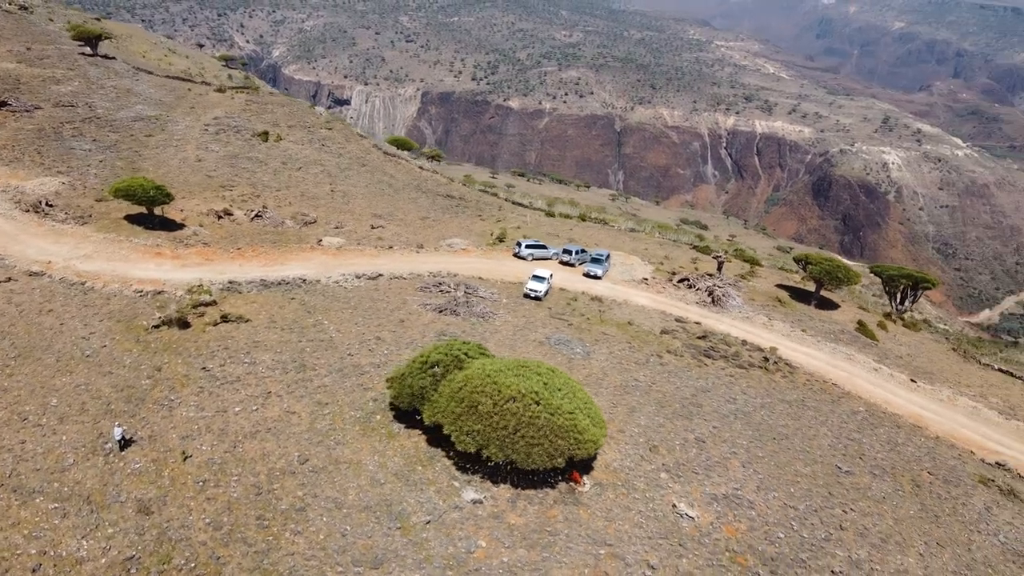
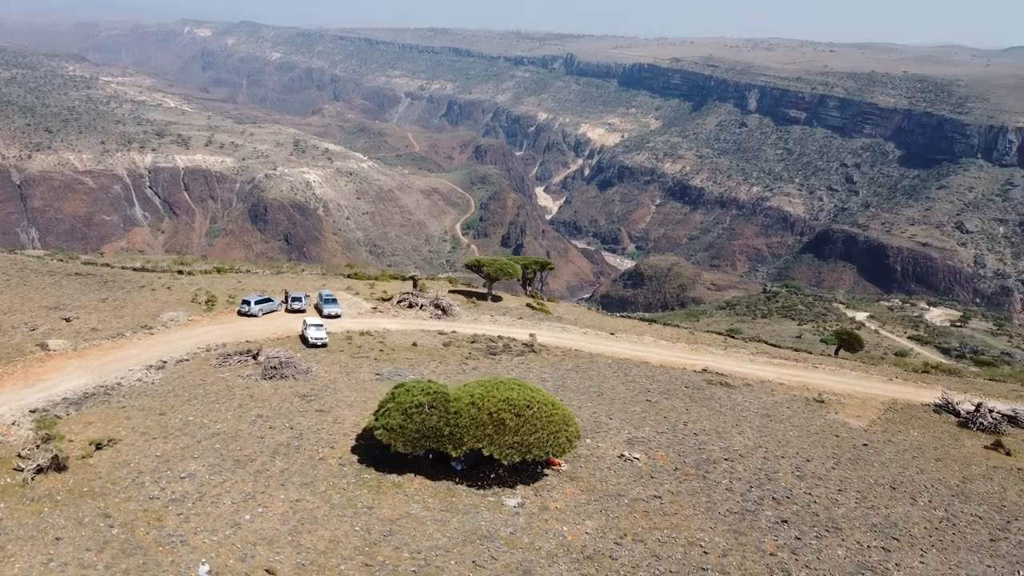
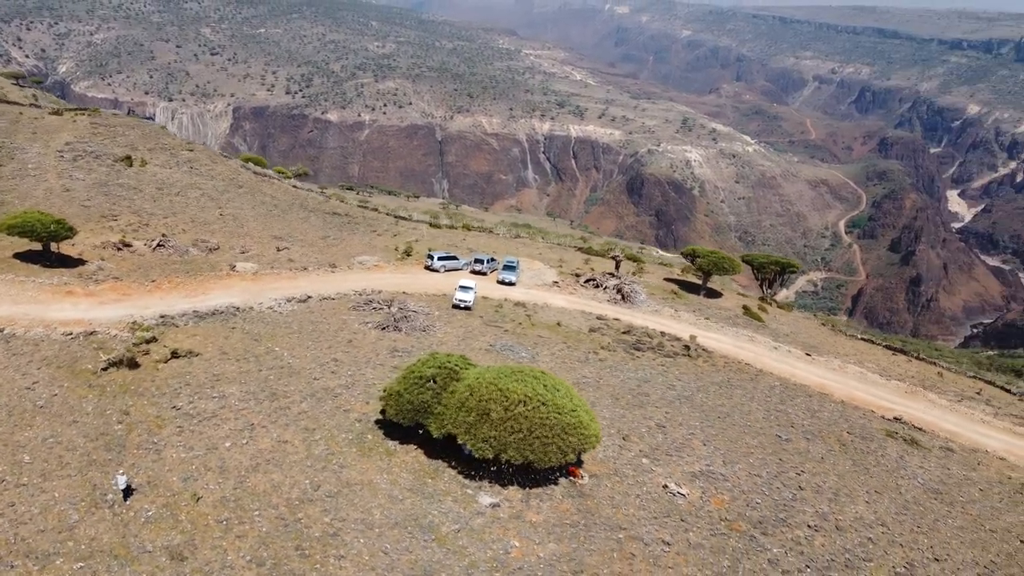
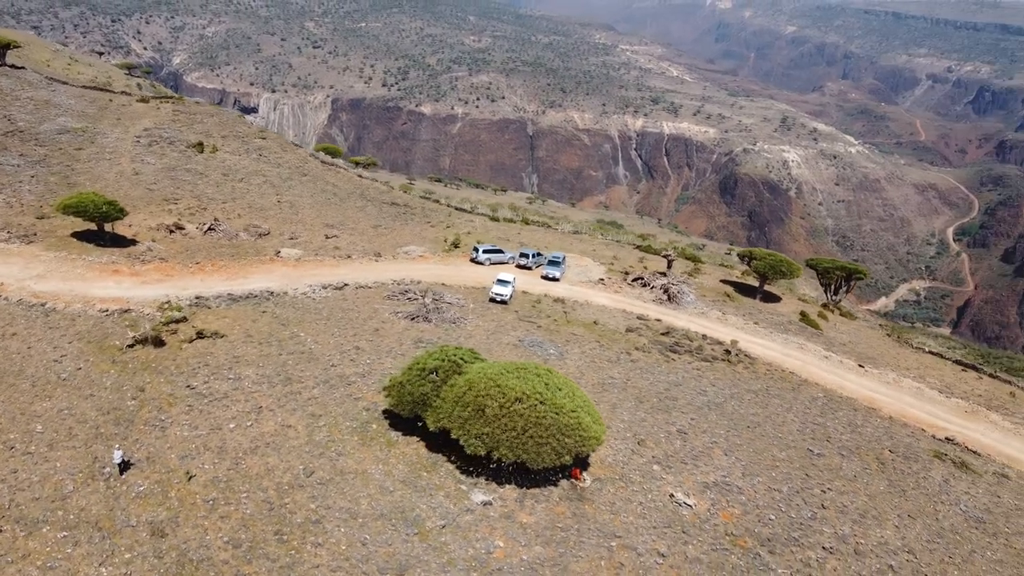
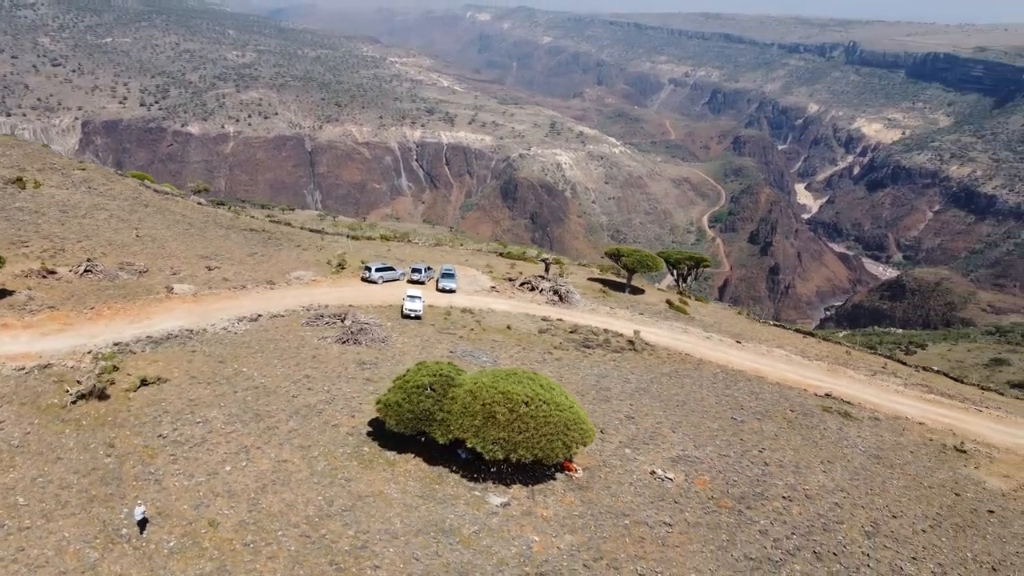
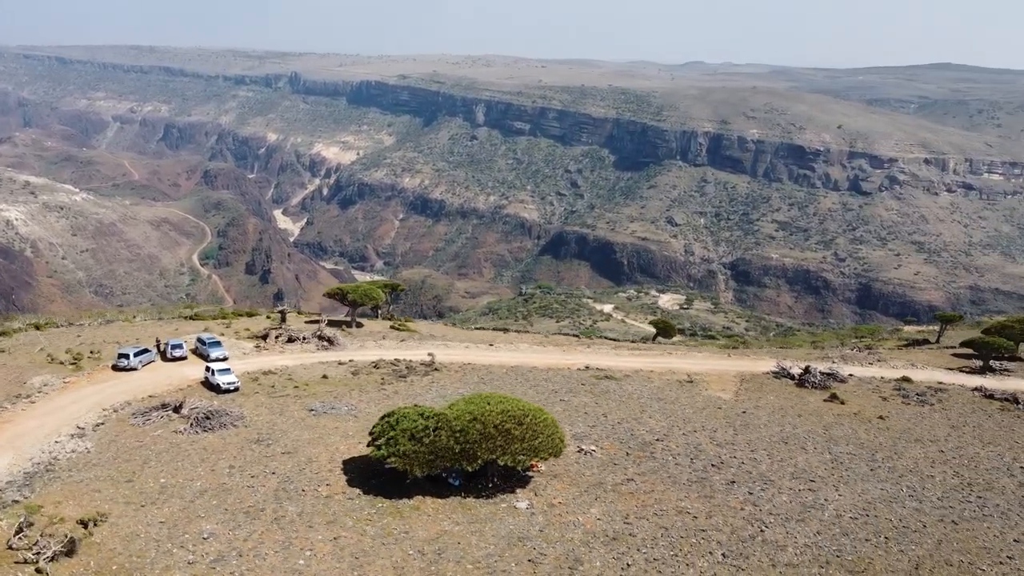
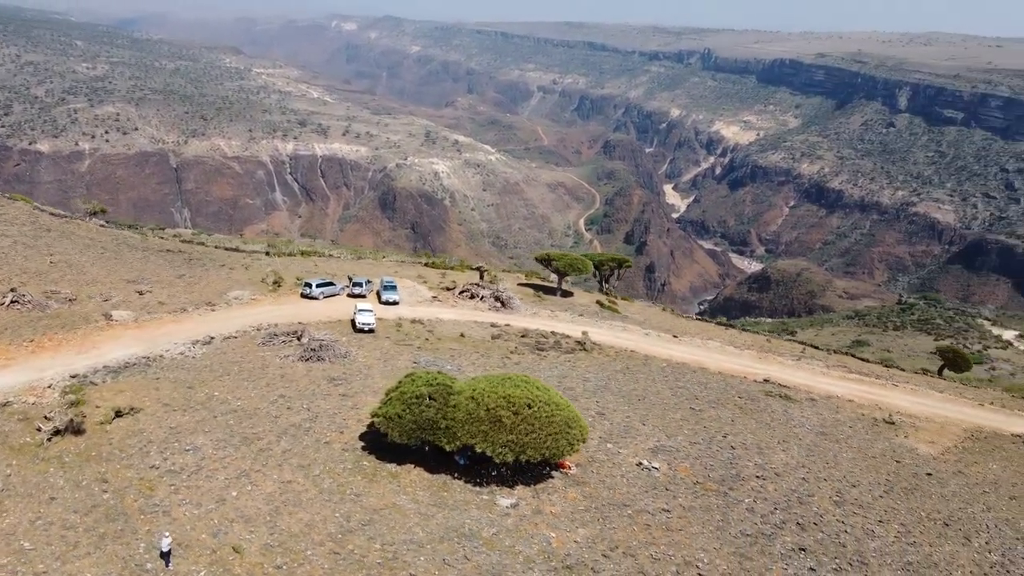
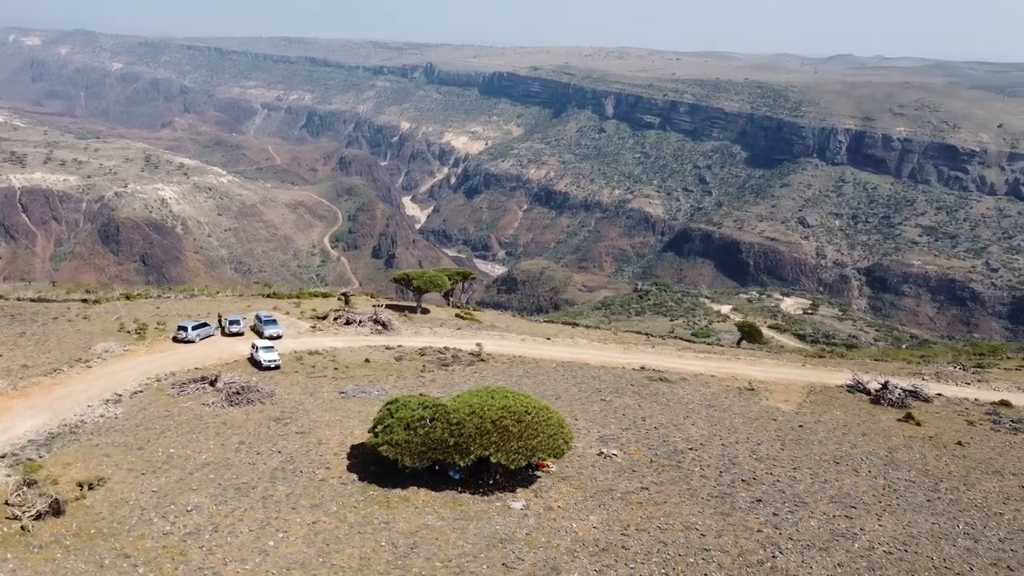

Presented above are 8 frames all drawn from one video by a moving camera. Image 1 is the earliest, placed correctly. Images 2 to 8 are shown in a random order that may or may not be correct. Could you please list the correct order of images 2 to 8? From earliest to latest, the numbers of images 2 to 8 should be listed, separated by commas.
4, 3, 5, 7, 2, 8, 6
